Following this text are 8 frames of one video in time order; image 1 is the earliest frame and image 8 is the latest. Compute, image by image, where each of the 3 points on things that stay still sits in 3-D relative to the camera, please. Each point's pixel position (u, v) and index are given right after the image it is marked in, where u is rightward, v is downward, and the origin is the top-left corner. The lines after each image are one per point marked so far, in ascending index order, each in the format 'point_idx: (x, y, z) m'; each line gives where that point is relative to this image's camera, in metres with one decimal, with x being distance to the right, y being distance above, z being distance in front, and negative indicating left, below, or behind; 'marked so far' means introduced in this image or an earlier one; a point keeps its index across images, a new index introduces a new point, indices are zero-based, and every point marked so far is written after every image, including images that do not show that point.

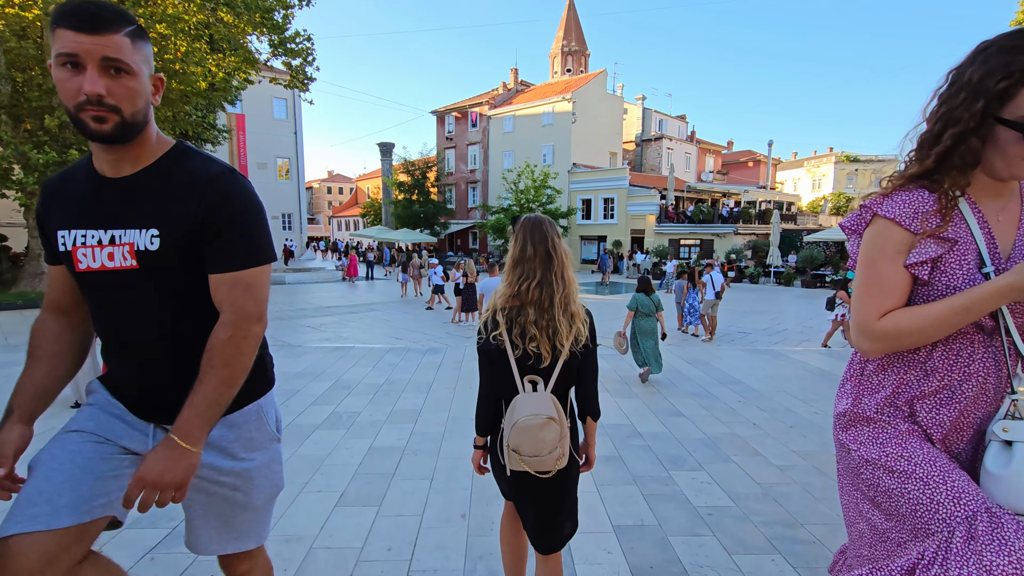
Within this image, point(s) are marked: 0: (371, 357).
0: (-2.4, -1.2, +8.3) m
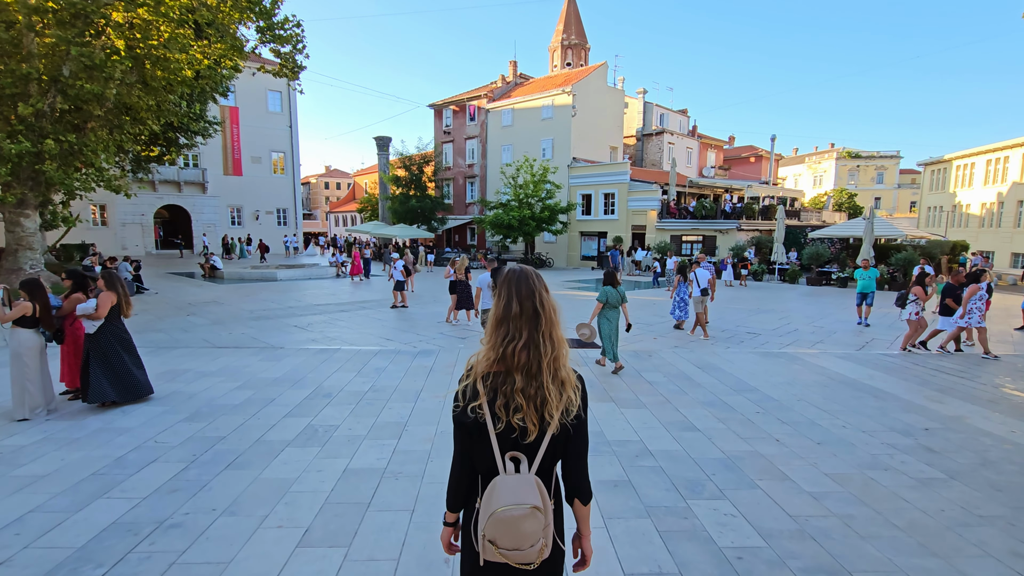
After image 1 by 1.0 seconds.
0: (-2.4, -1.1, +7.8) m
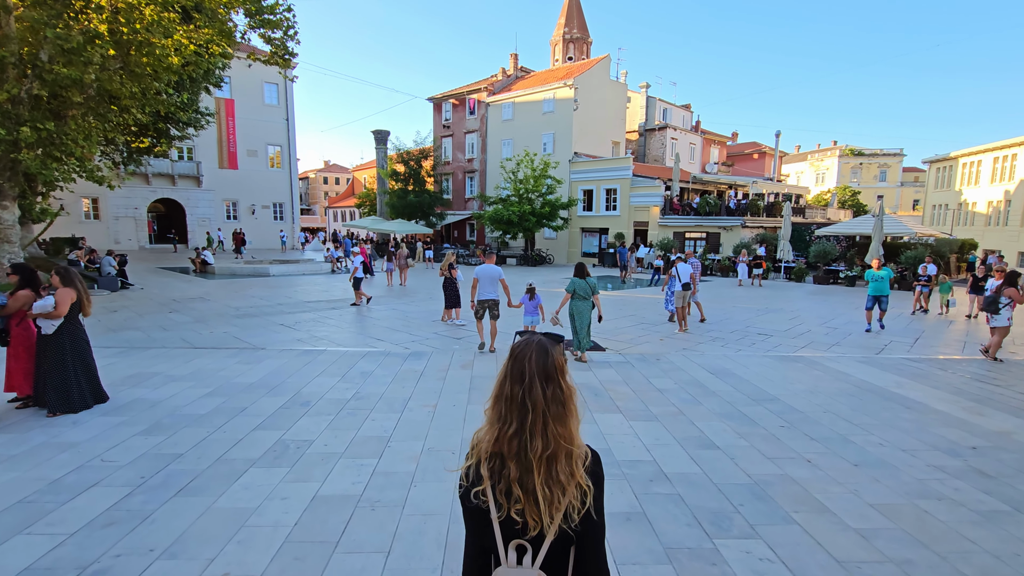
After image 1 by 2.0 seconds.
0: (-2.5, -1.1, +7.2) m
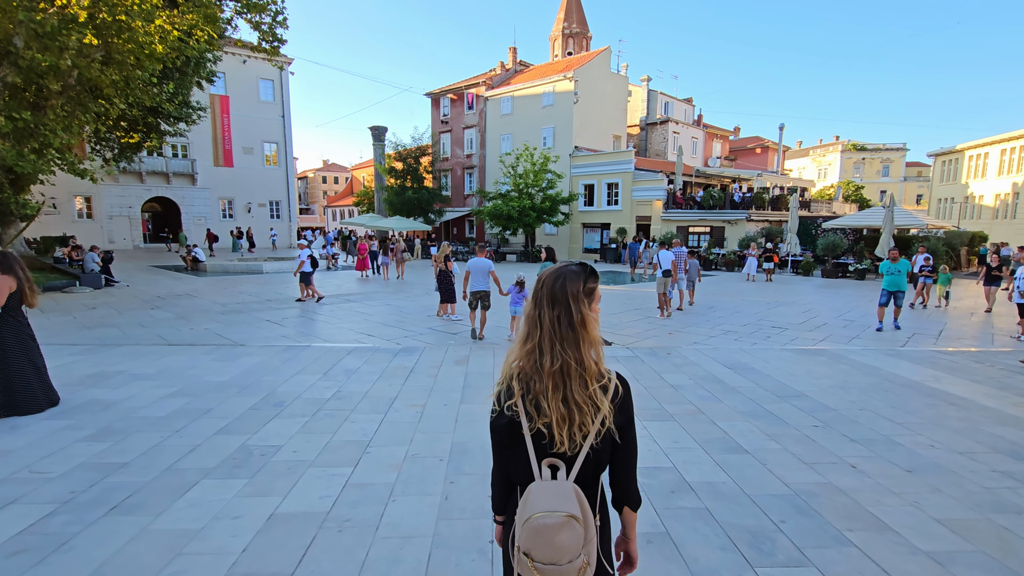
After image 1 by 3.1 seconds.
0: (-2.5, -1.0, +6.6) m
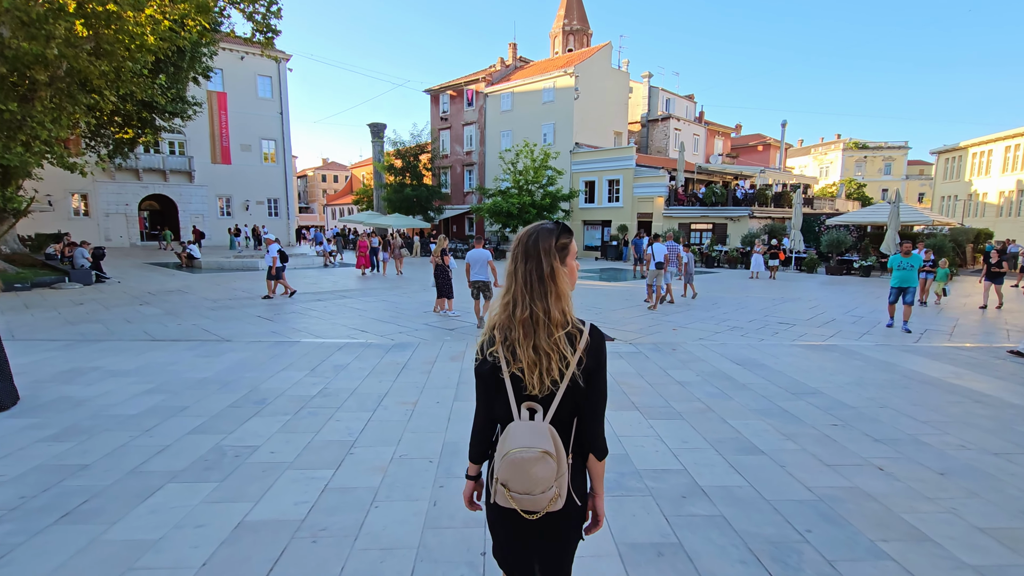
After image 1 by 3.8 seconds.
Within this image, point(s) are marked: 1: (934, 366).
0: (-2.5, -0.9, +6.3) m
1: (+5.3, -1.0, +6.1) m
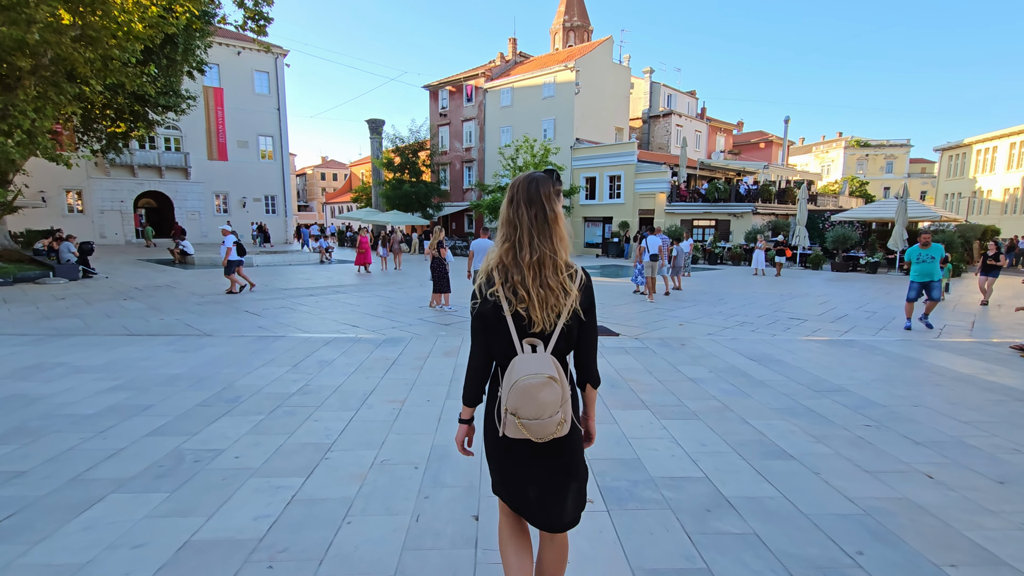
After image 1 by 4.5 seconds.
0: (-2.5, -0.8, +5.9) m
1: (+5.3, -0.9, +5.7) m
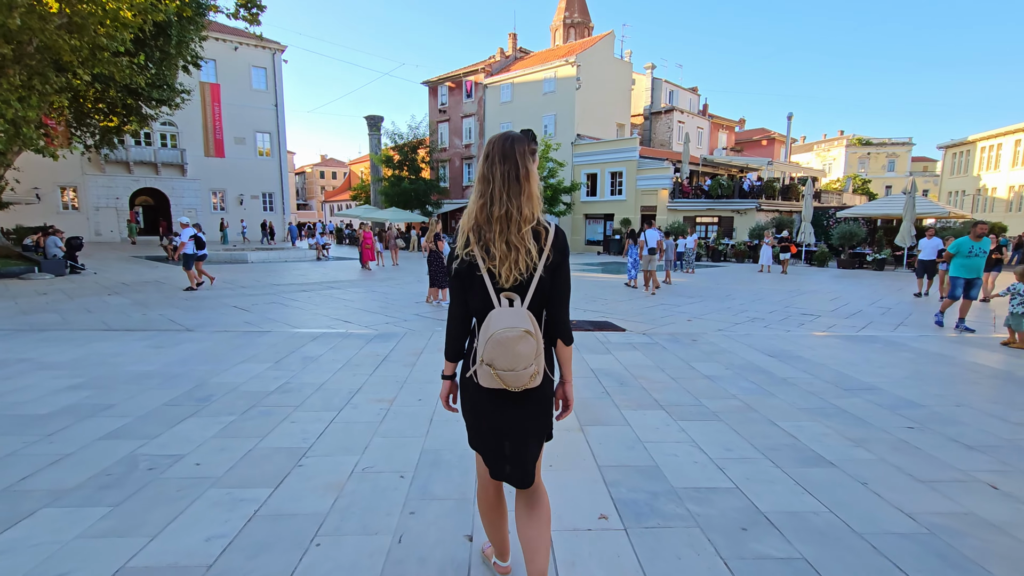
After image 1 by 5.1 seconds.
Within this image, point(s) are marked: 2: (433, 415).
0: (-2.5, -0.7, +5.5) m
1: (+5.3, -0.8, +5.3) m
2: (-0.6, -0.9, +3.5) m
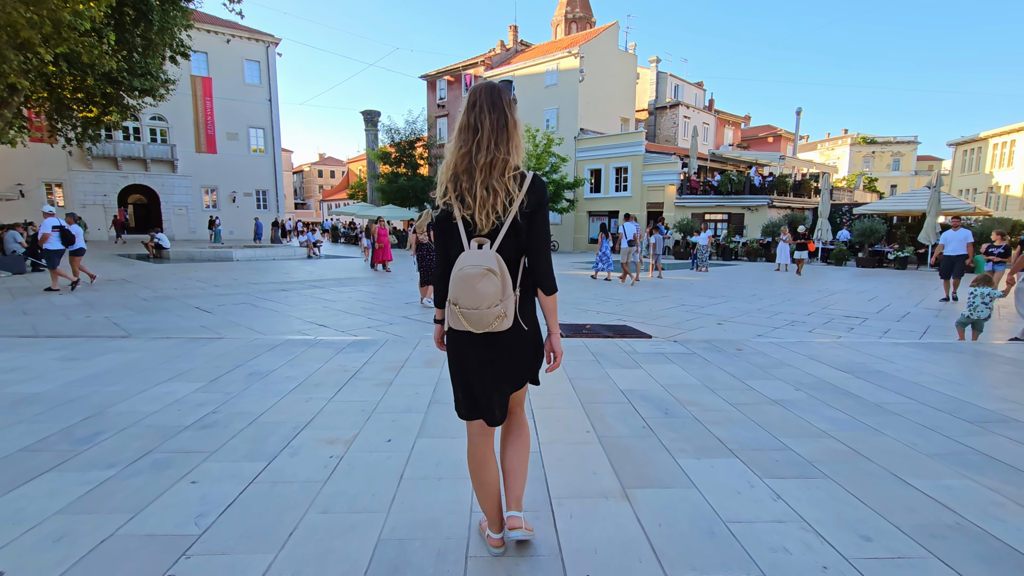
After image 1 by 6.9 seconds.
0: (-2.5, -0.6, +4.4) m
1: (+5.3, -0.7, +4.2) m
2: (-0.5, -0.9, +2.4) m
